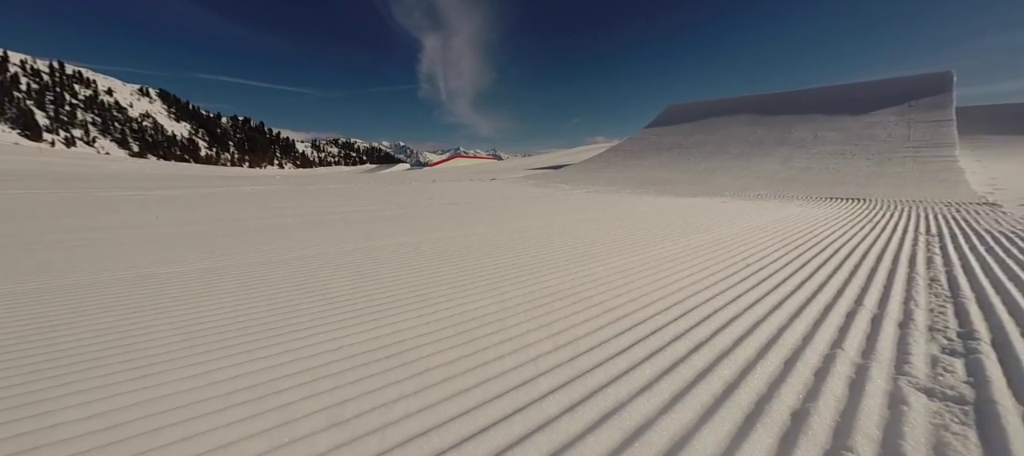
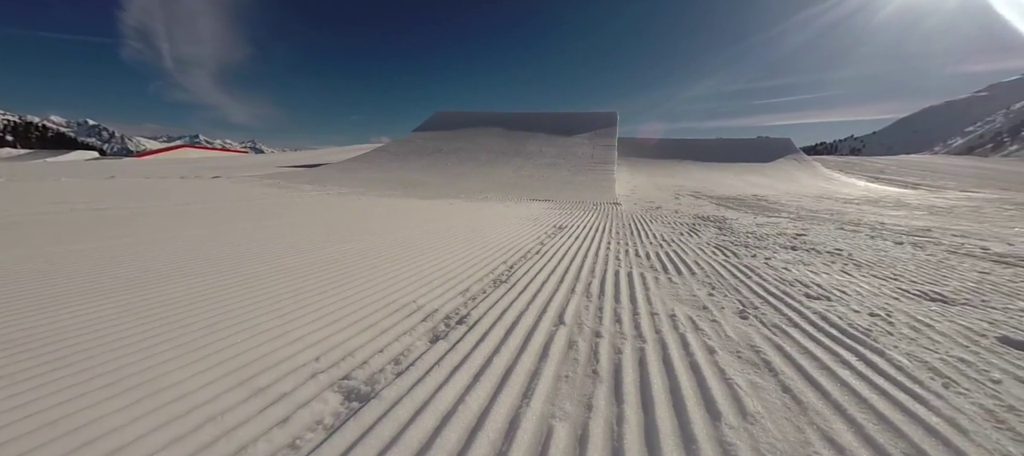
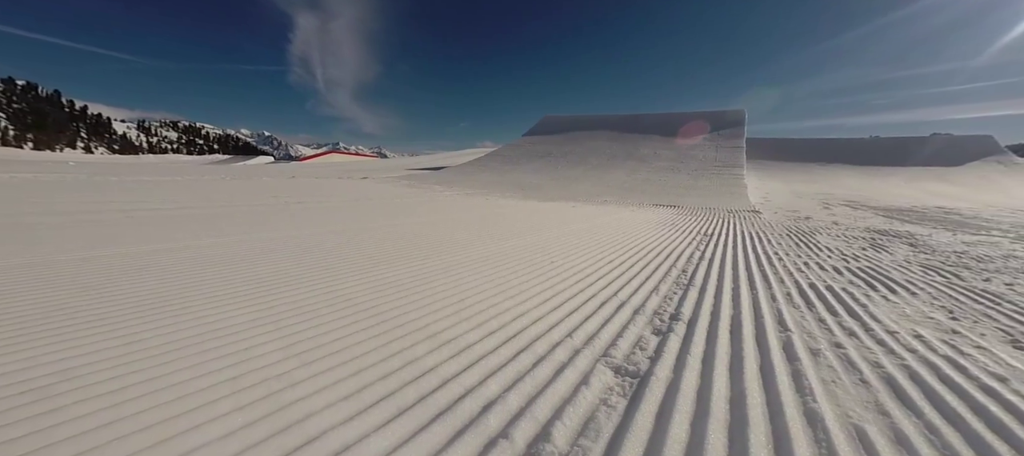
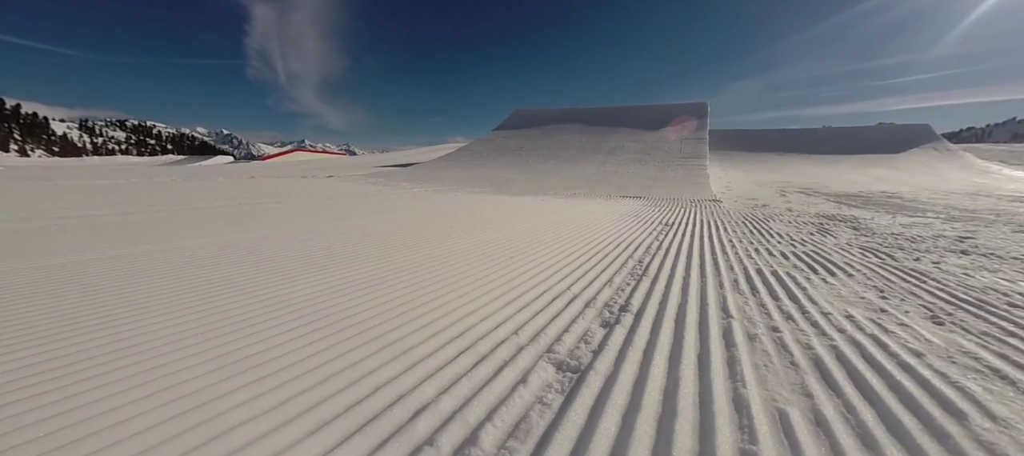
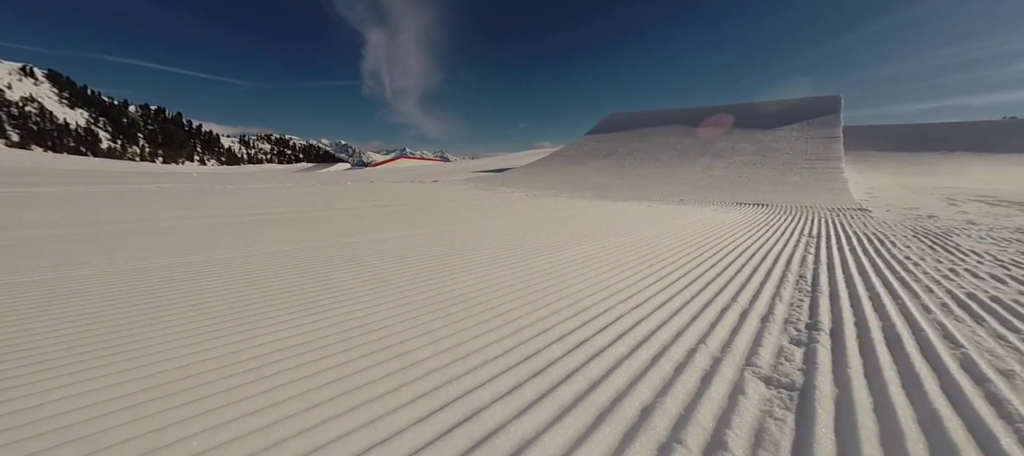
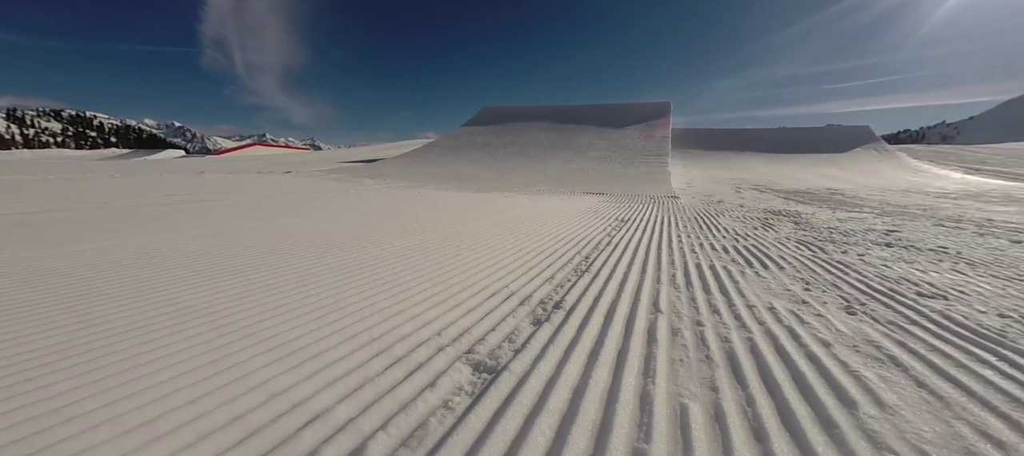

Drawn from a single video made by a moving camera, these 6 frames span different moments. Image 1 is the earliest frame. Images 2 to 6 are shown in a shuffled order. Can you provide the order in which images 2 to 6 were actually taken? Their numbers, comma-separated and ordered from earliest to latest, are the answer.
5, 3, 4, 6, 2
